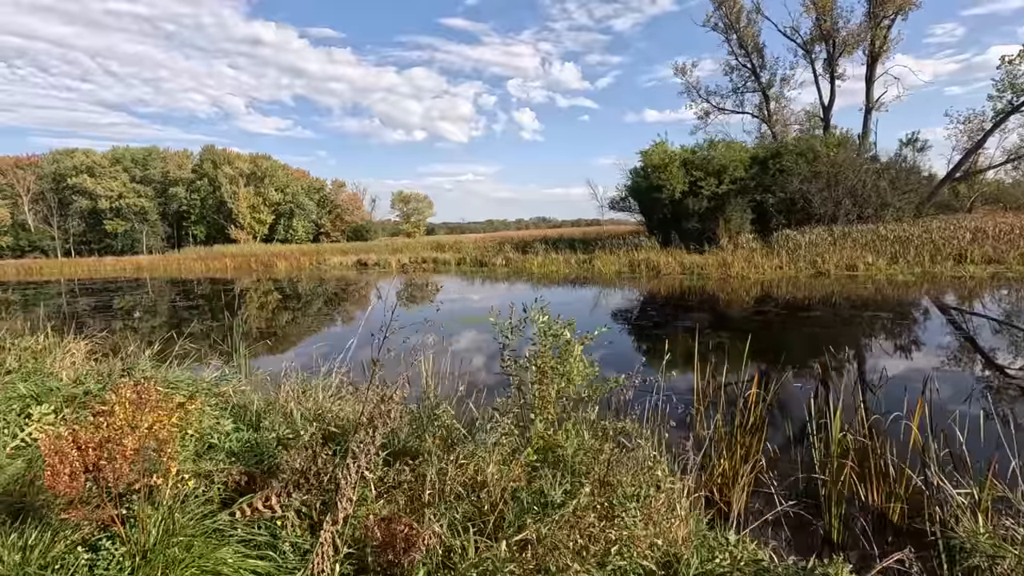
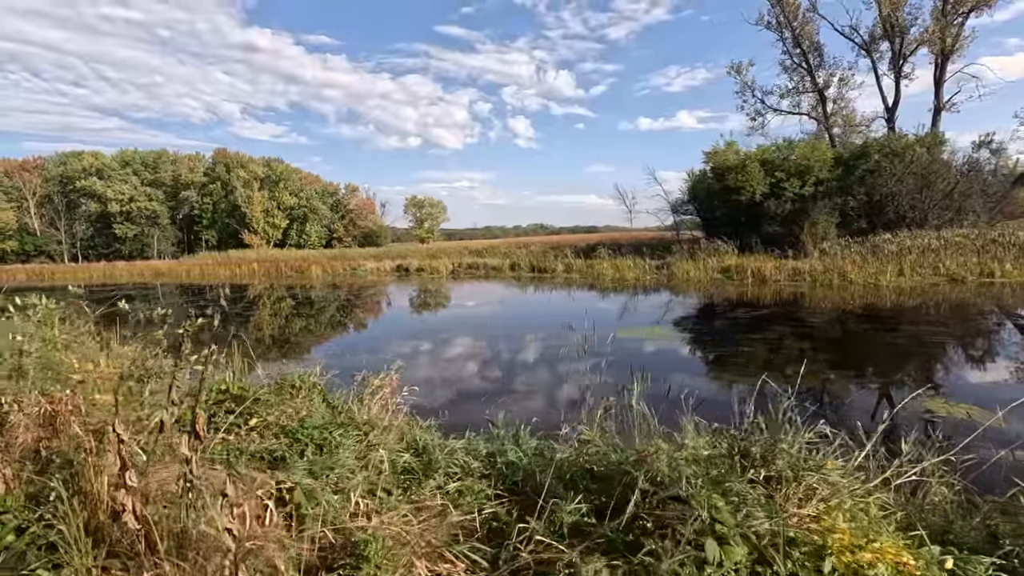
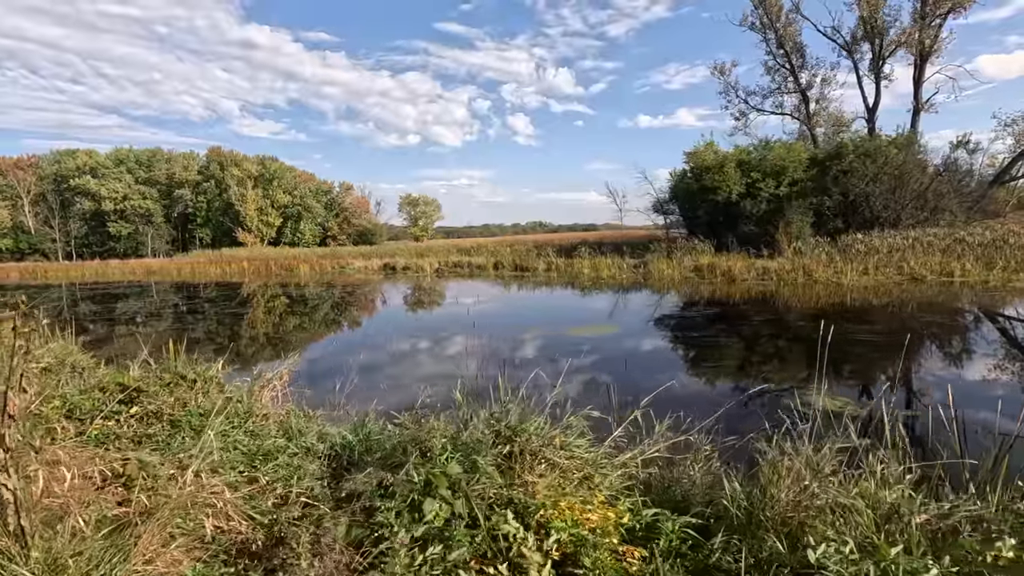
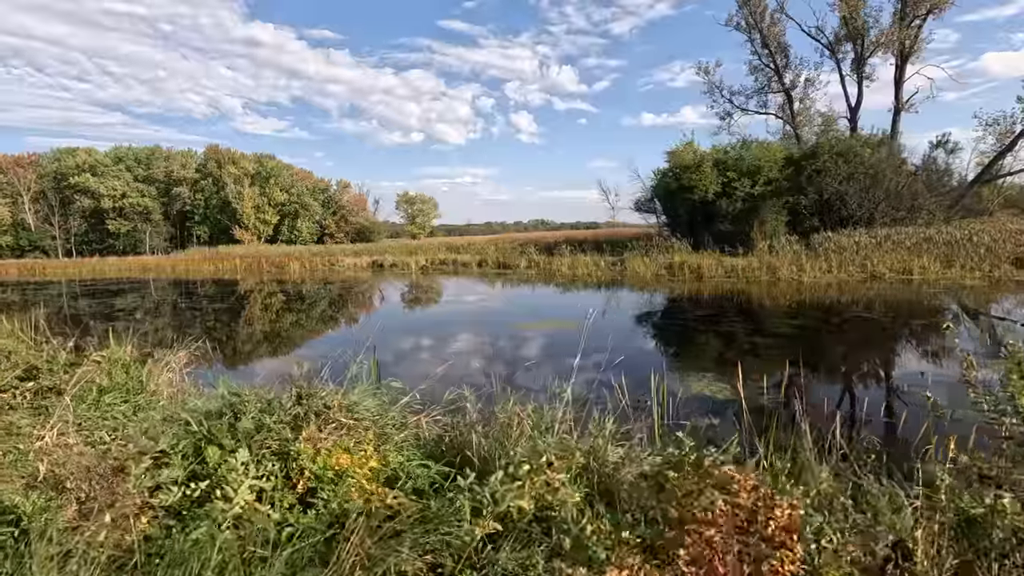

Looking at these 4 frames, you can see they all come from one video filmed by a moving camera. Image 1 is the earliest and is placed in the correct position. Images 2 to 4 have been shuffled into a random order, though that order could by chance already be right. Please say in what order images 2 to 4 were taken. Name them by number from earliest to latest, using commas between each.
4, 3, 2
